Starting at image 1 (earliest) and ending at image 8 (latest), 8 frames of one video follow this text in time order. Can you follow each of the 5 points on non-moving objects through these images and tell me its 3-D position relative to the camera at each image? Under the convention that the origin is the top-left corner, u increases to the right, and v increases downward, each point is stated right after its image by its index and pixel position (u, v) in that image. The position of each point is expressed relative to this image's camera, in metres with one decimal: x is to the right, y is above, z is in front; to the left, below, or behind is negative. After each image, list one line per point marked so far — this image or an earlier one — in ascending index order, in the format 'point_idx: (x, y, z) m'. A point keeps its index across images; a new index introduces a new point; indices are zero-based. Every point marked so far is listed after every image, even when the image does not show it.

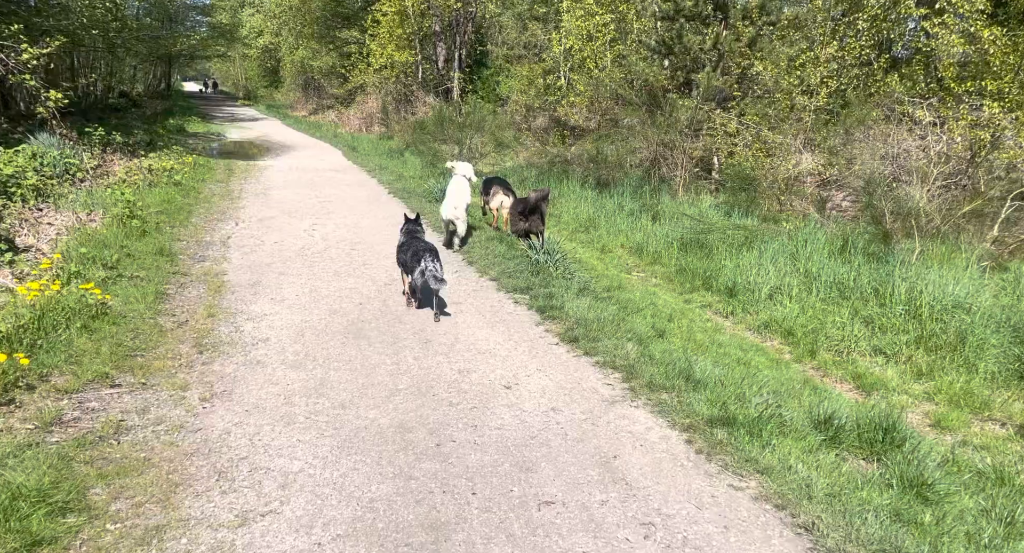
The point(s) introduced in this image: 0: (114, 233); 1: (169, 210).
0: (-4.1, +0.4, +6.7) m
1: (-4.6, +0.9, +8.7) m
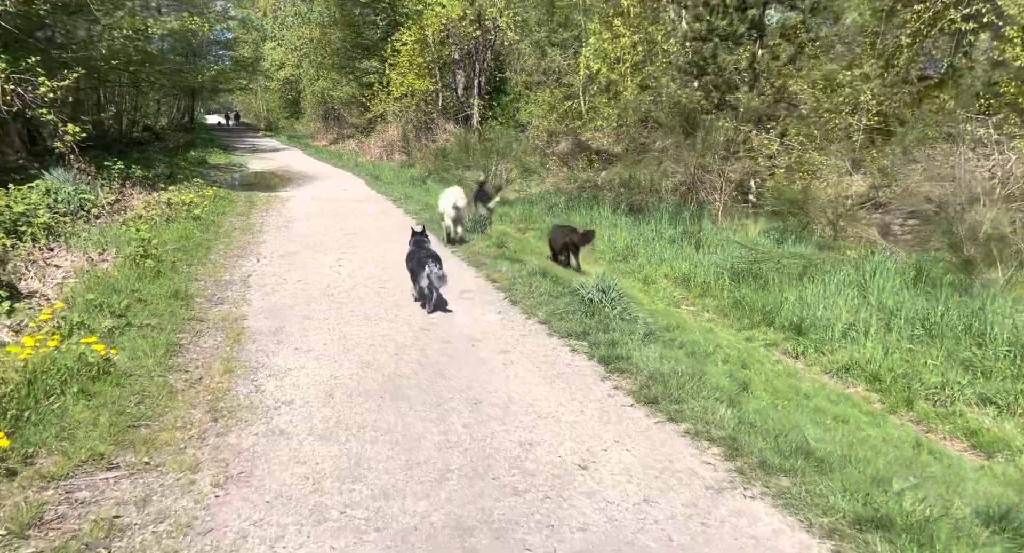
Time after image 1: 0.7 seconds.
0: (-3.6, 0.0, +6.2) m
1: (-4.1, +0.4, +8.2) m
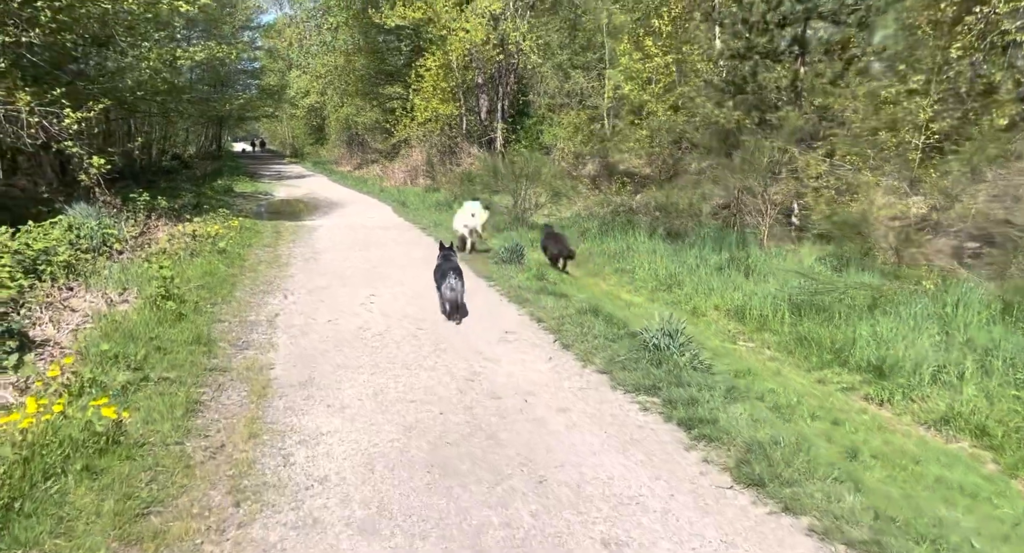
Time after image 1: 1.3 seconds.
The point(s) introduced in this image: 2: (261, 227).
0: (-3.2, -0.4, +5.7) m
1: (-3.6, -0.1, +7.8) m
2: (-4.8, +0.9, +12.6) m
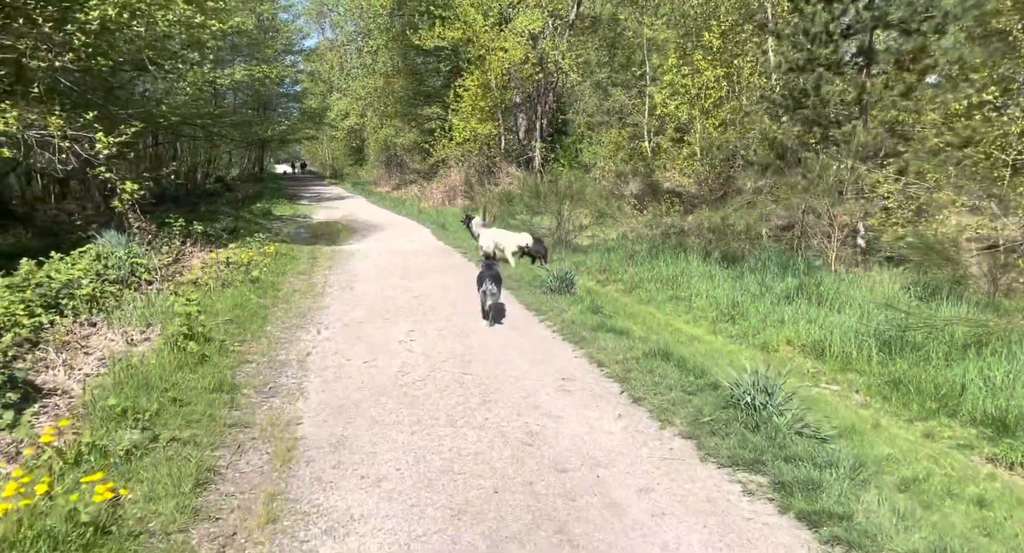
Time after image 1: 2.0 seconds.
0: (-2.8, -0.7, +5.2) m
1: (-3.0, -0.5, +7.3) m
2: (-4.0, +0.4, +12.2) m
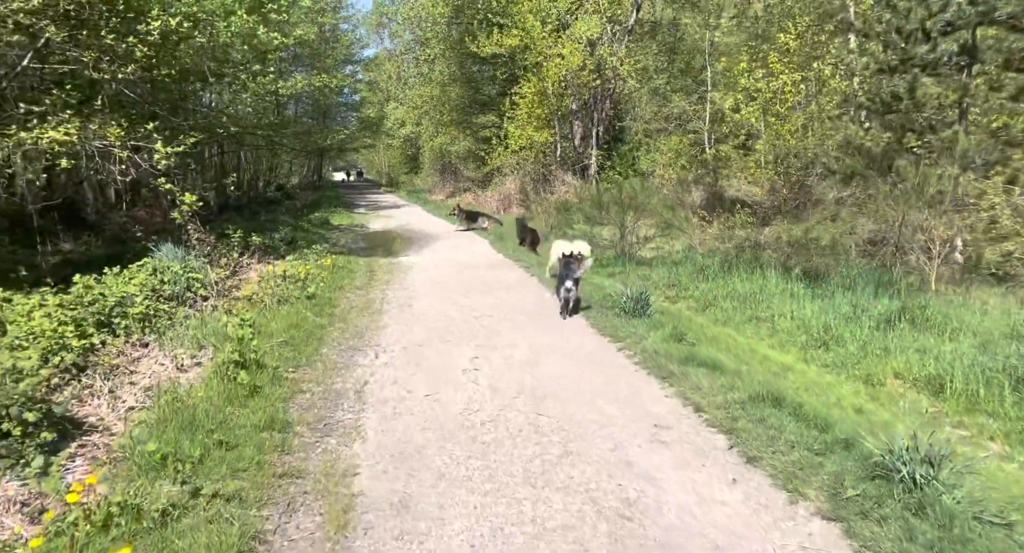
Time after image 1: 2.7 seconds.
0: (-2.2, -0.9, +4.7) m
1: (-2.3, -0.6, +6.8) m
2: (-2.8, +0.2, +11.8) m
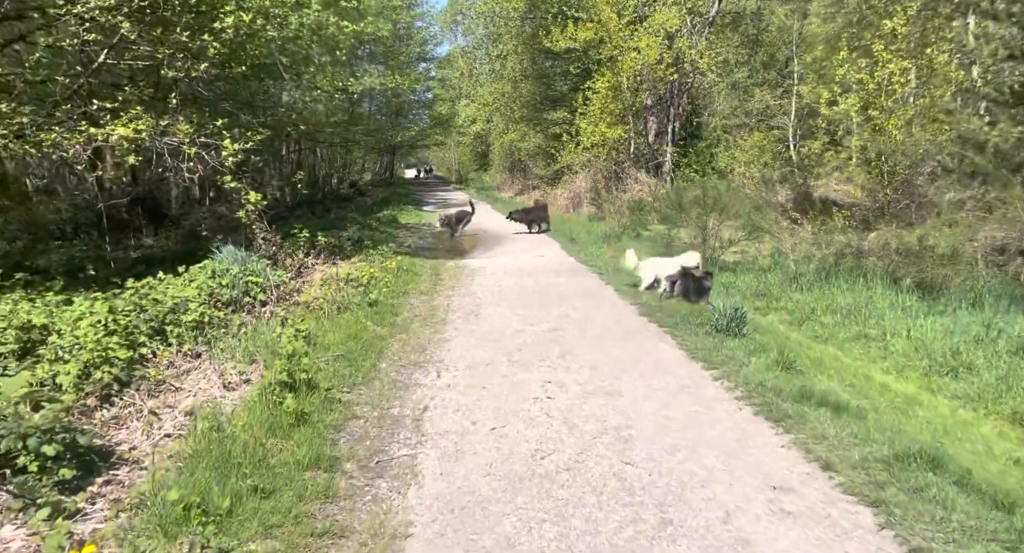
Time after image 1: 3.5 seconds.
0: (-1.7, -1.0, +4.2) m
1: (-1.5, -0.7, +6.3) m
2: (-1.6, +0.1, +11.3) m
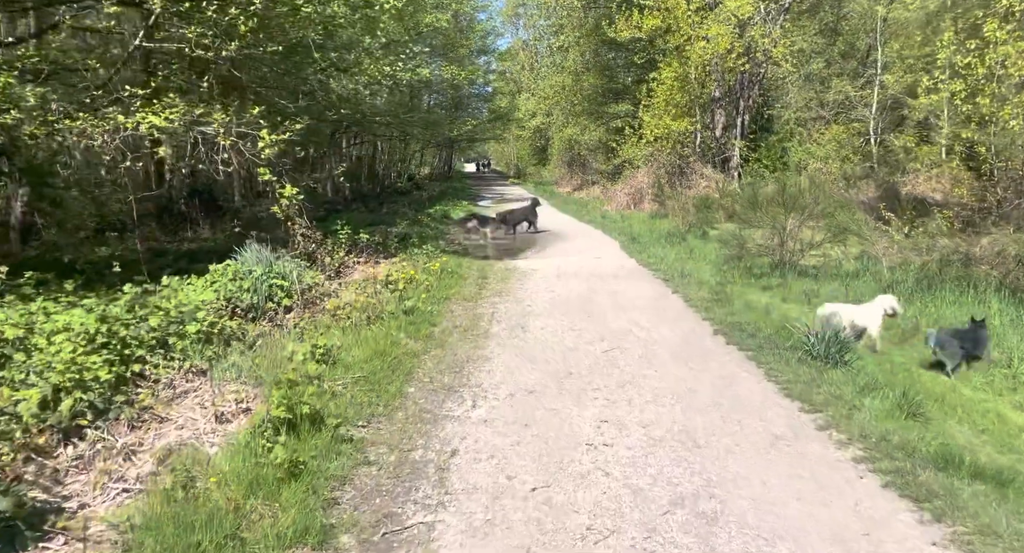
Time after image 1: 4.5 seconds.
0: (-1.4, -1.0, +3.3) m
1: (-1.1, -0.8, +5.4) m
2: (-0.7, +0.1, +10.4) m
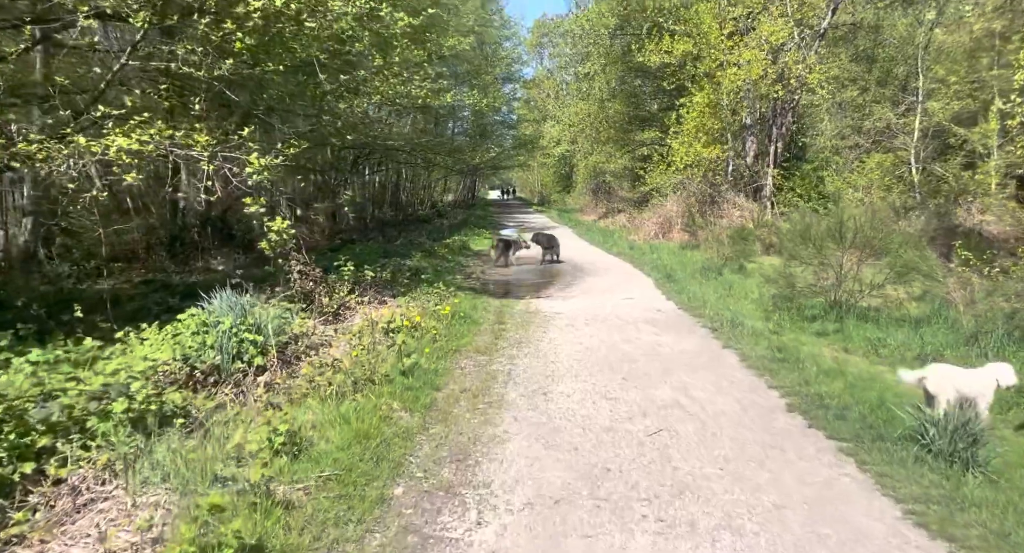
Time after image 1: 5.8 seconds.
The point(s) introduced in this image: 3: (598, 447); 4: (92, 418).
0: (-1.4, -1.4, +2.0) m
1: (-1.0, -1.2, +4.1) m
2: (-0.4, -0.5, +9.1) m
3: (+0.6, -1.2, +4.7) m
4: (-2.6, -0.9, +4.2) m
